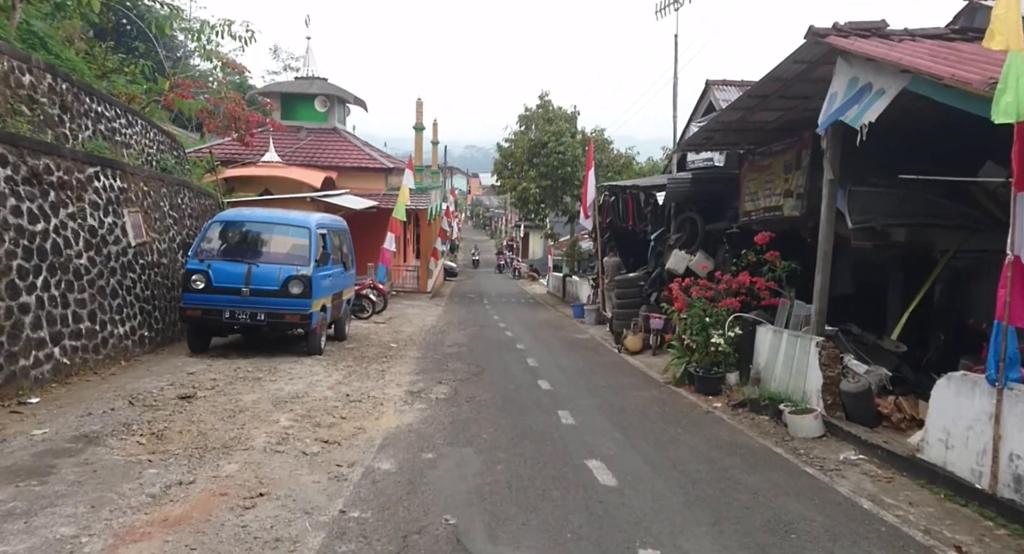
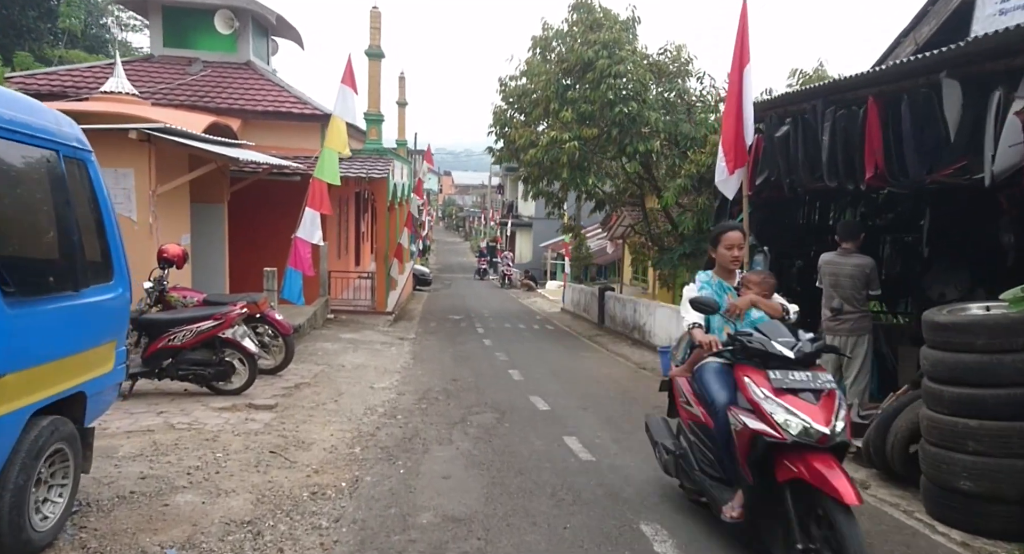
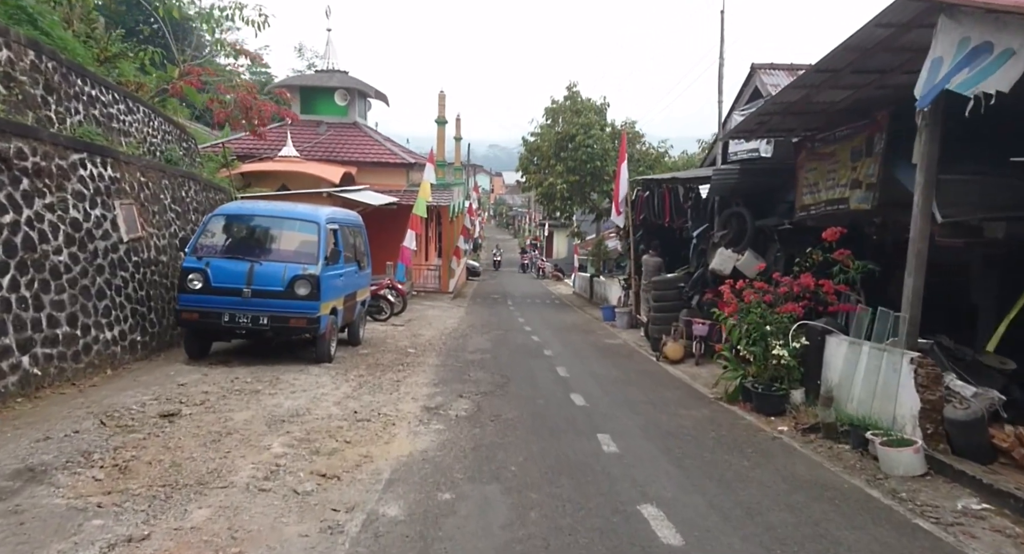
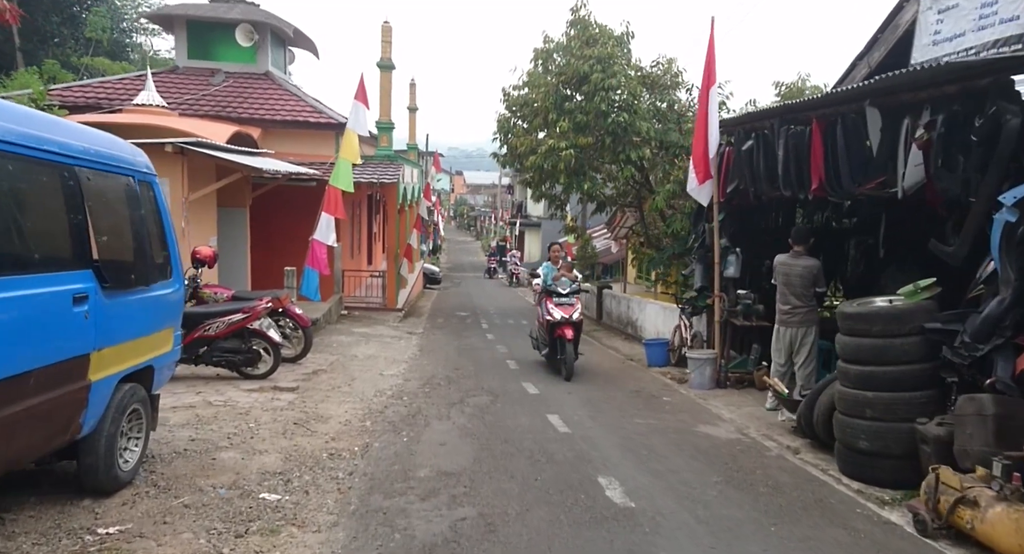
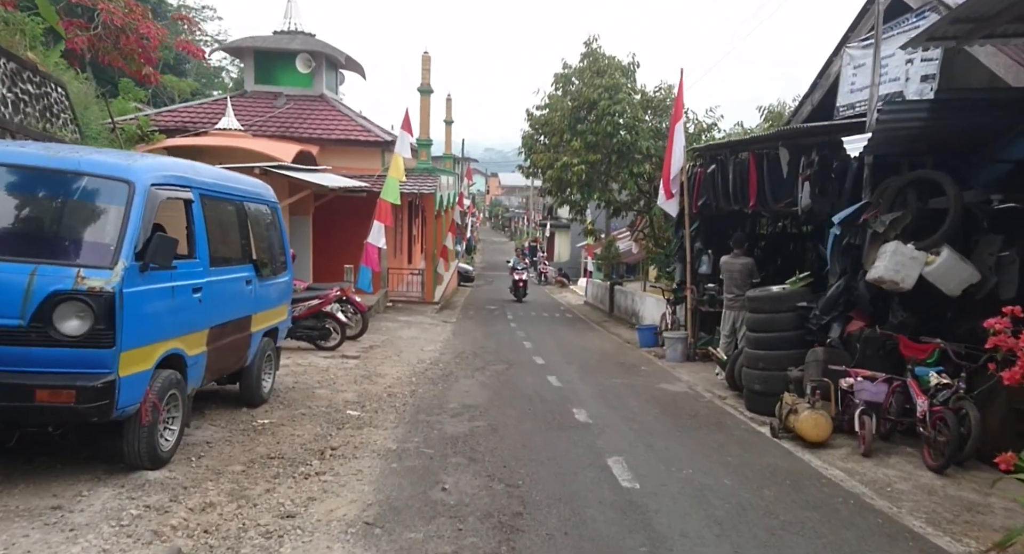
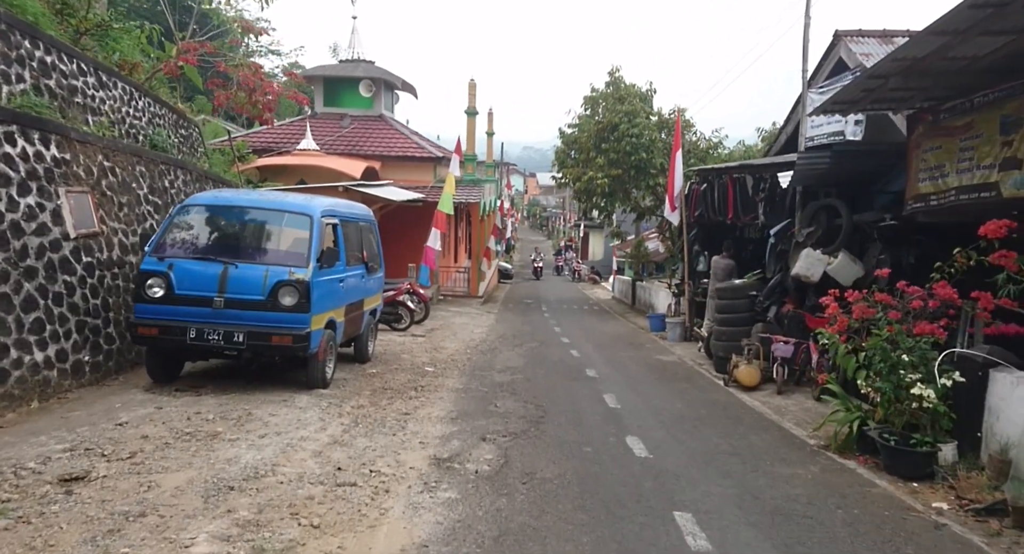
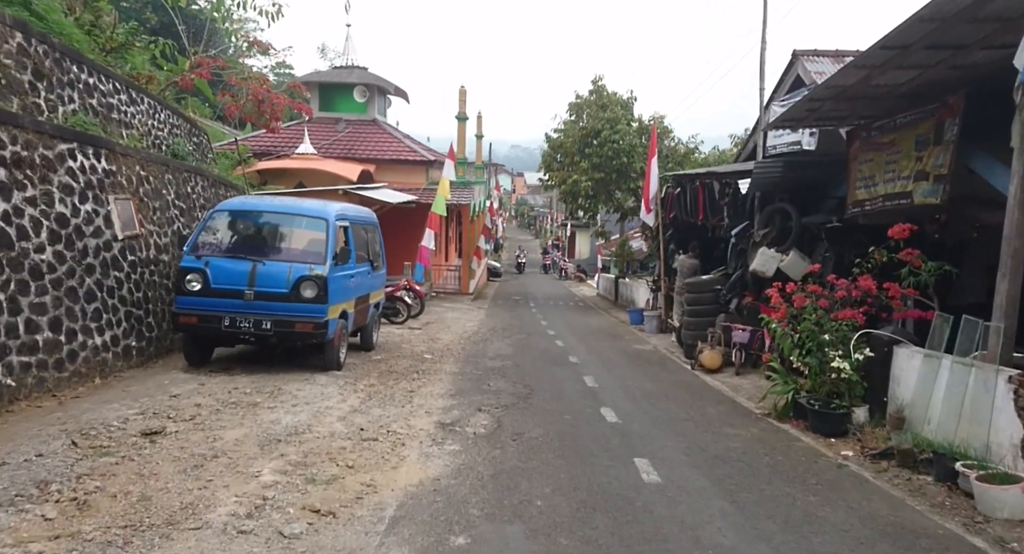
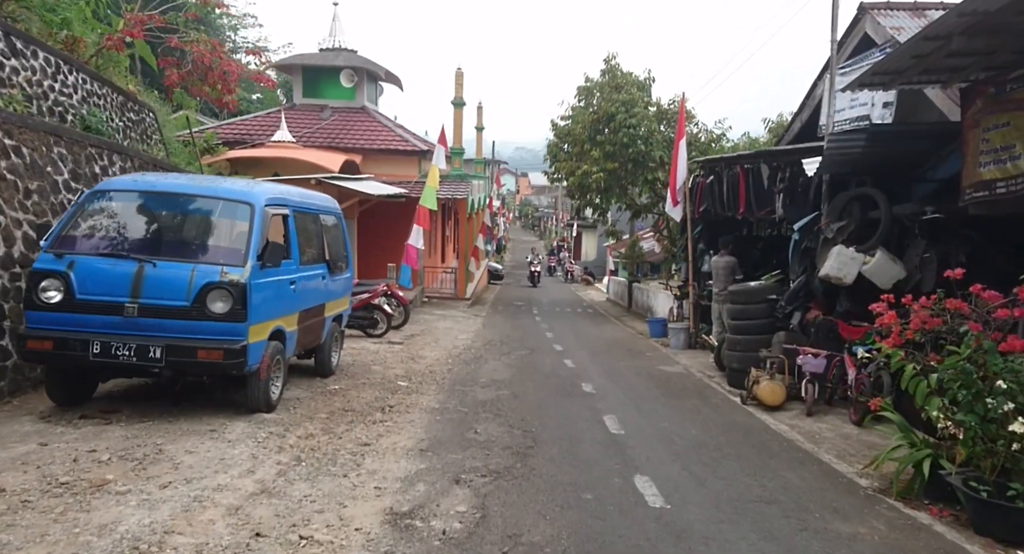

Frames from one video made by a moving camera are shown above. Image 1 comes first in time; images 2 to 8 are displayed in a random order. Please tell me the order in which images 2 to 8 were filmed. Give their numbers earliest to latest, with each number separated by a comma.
3, 7, 6, 8, 5, 4, 2
